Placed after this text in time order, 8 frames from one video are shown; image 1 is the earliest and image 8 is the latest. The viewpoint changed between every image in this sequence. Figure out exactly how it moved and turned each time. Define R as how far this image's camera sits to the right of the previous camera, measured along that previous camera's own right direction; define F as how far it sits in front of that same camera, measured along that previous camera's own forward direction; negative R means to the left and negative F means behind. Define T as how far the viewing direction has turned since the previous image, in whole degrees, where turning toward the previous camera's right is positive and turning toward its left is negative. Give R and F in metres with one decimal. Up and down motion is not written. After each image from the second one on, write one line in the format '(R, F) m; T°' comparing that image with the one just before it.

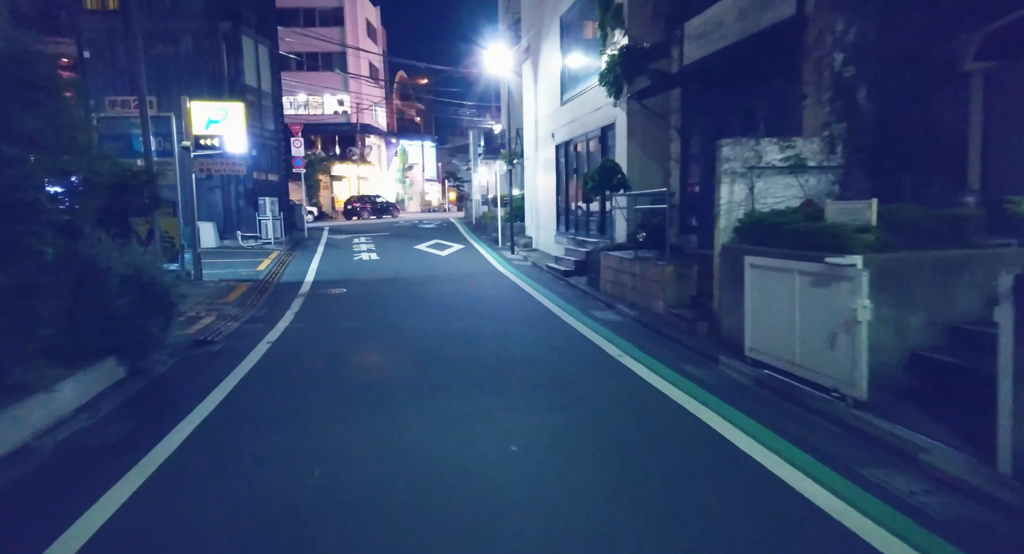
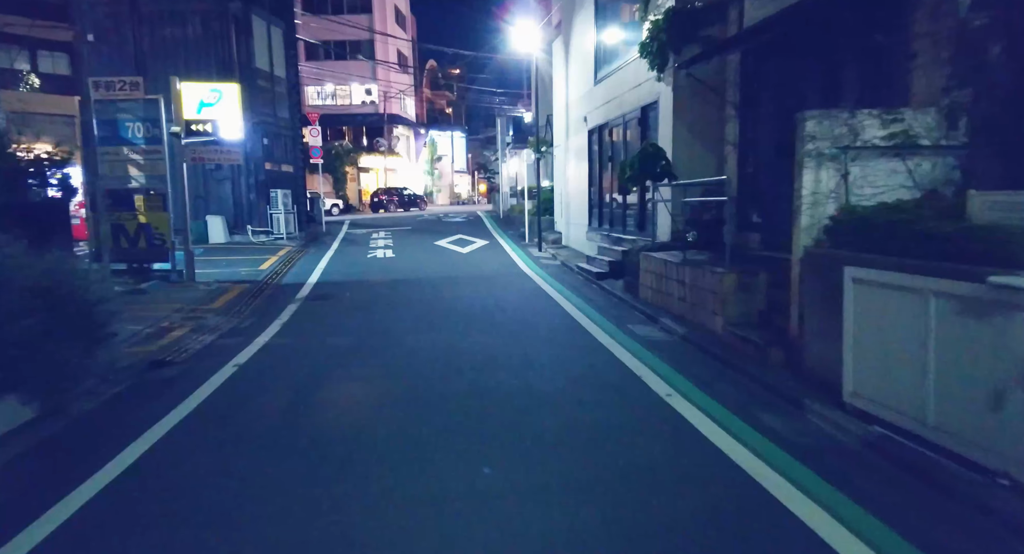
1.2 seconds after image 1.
(+0.1, +1.8) m; -3°
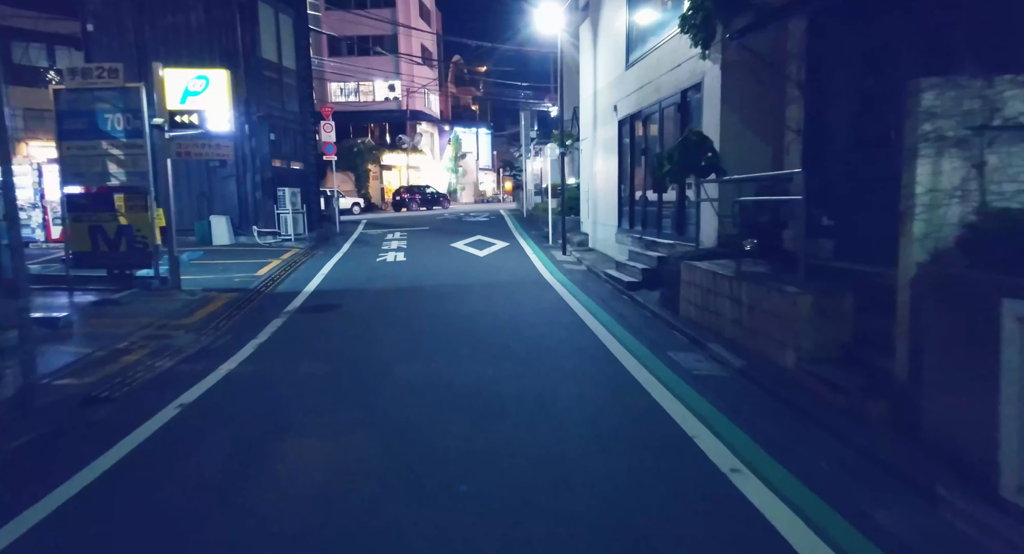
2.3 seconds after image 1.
(+0.1, +1.6) m; -2°
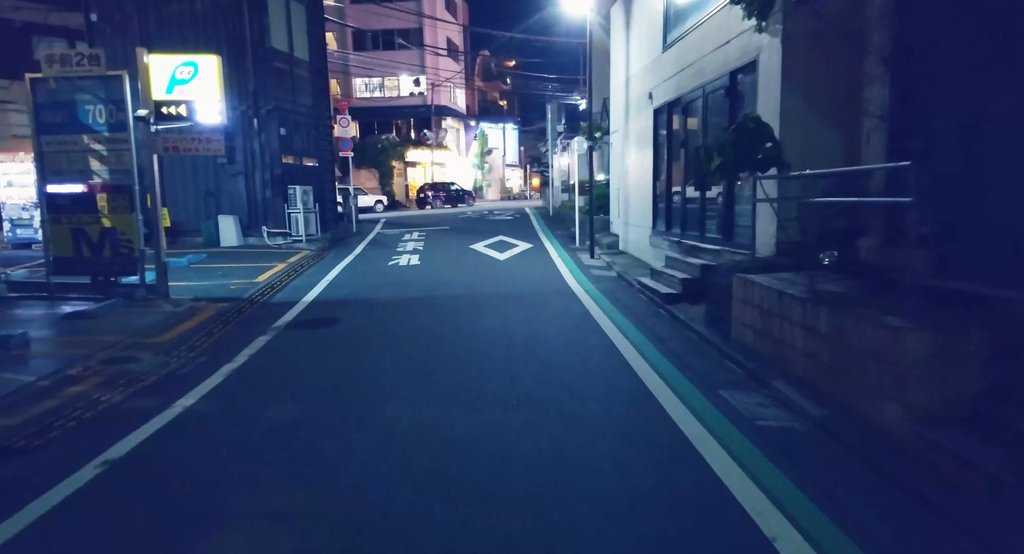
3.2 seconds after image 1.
(+0.1, +1.4) m; -2°
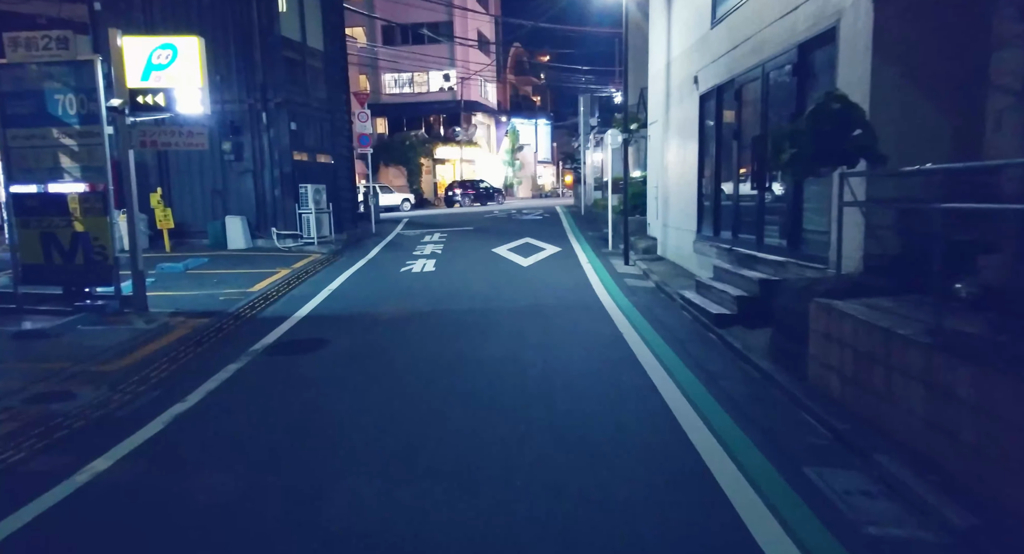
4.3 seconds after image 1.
(+0.2, +1.6) m; -3°
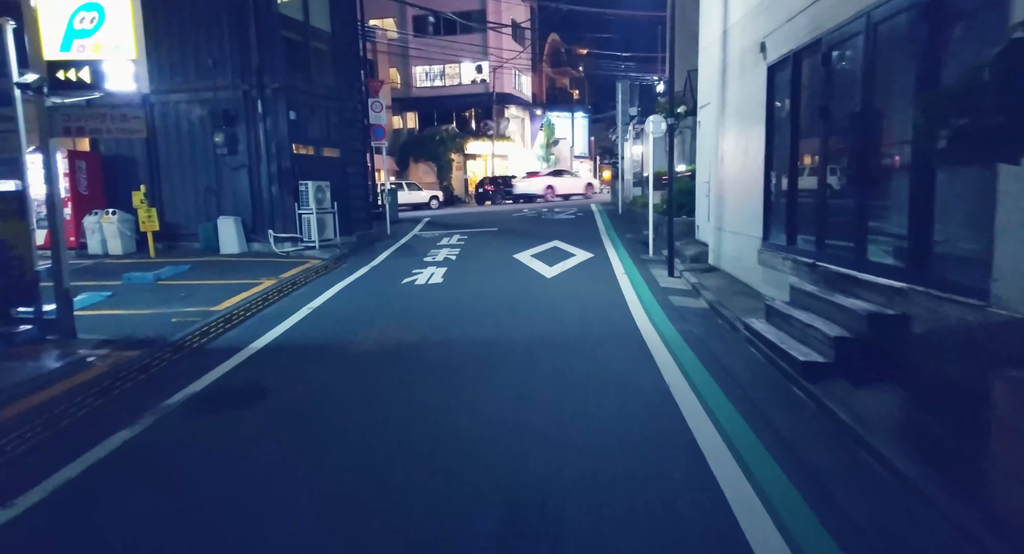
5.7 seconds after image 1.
(+0.3, +2.2) m; -3°
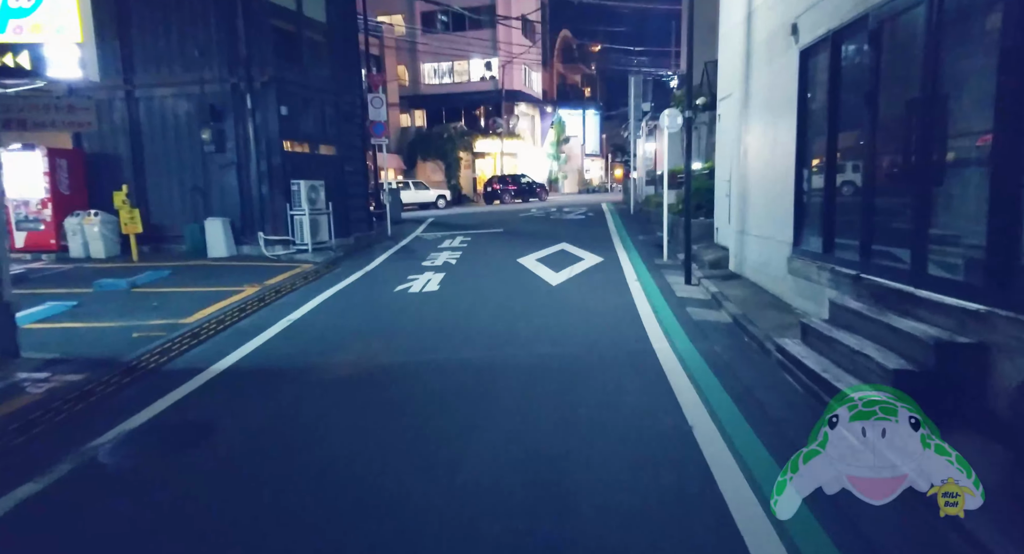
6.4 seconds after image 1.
(+0.1, +1.0) m; -1°
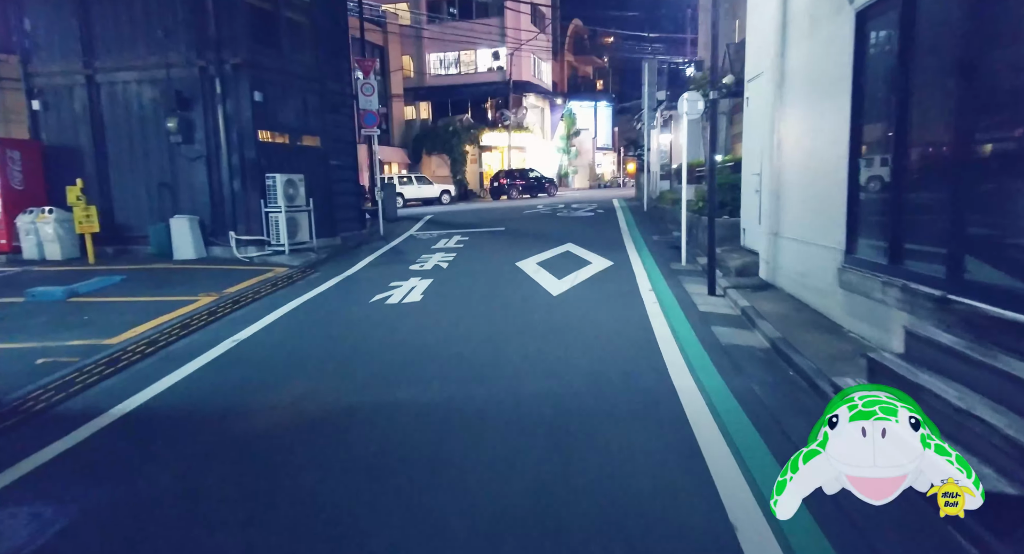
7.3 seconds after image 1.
(+0.2, +1.6) m; -1°
